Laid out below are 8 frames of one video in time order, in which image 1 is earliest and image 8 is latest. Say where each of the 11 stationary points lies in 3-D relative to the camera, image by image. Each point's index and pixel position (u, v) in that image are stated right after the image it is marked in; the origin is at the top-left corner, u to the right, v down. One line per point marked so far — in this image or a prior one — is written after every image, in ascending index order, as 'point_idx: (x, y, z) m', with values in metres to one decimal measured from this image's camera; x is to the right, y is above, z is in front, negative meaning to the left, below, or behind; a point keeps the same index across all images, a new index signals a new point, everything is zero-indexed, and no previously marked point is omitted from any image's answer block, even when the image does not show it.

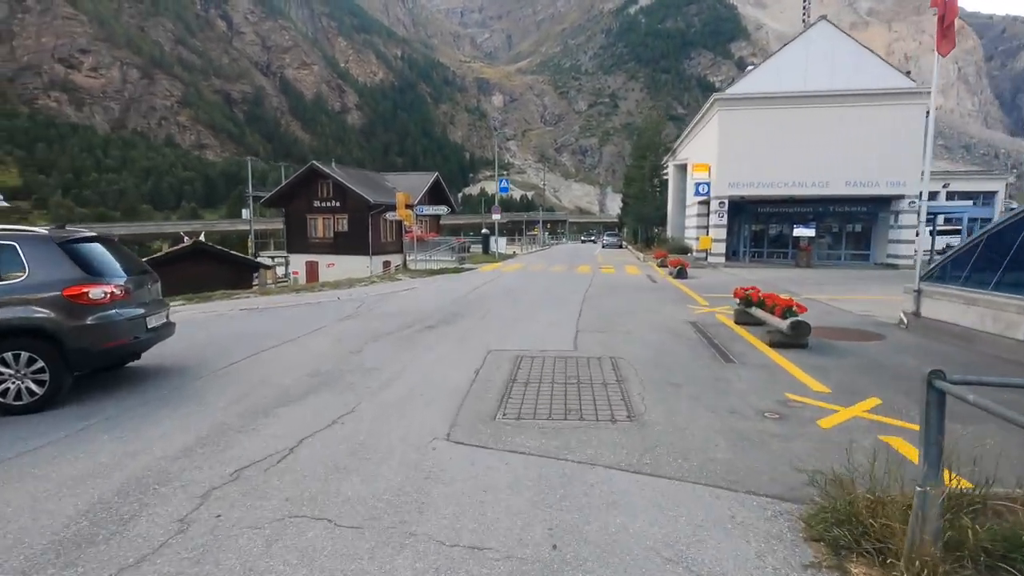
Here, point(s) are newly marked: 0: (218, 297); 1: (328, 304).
0: (-9.6, -0.3, +17.3) m
1: (-5.1, -0.4, +15.2) m
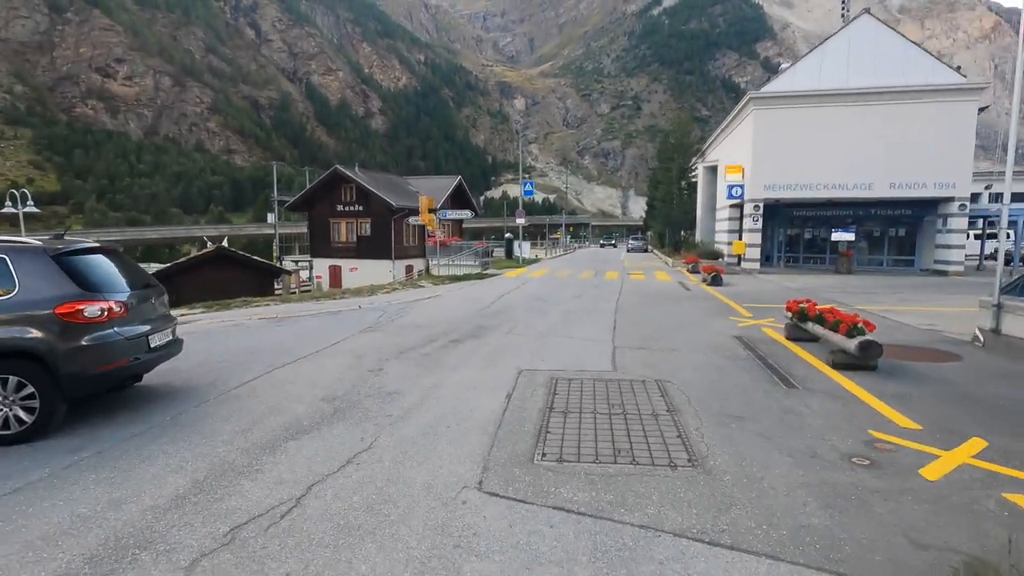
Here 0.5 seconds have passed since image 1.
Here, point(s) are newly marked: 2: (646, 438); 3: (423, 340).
0: (-8.7, -0.5, +16.9) m
1: (-4.4, -0.7, +14.6) m
2: (+1.3, -1.5, +5.4) m
3: (-1.7, -1.0, +10.3) m
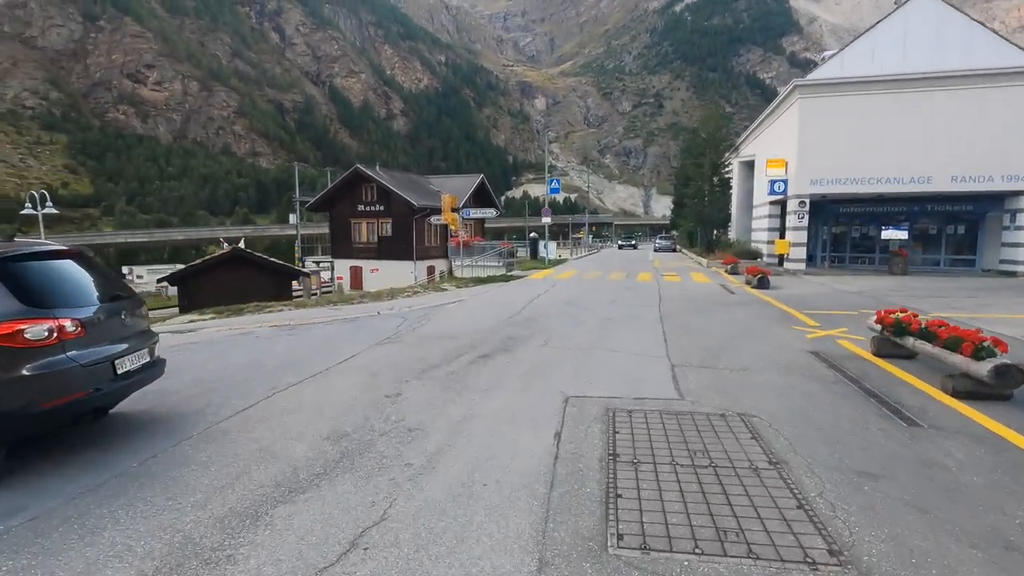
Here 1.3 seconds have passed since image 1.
0: (-7.8, -0.7, +15.9) m
1: (-3.6, -0.8, +13.4) m
2: (+1.8, -1.6, +4.0) m
3: (-1.0, -1.1, +9.0) m
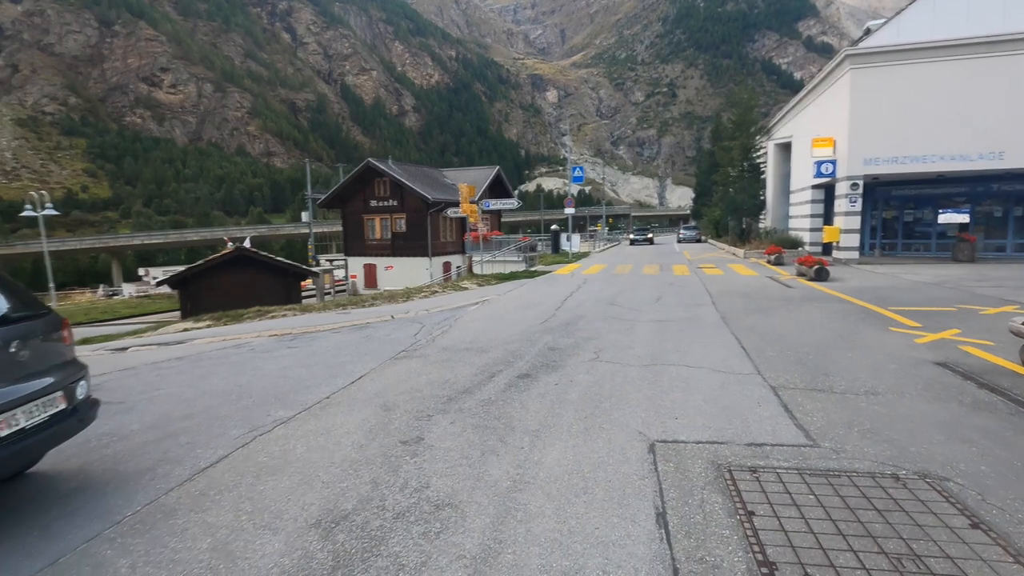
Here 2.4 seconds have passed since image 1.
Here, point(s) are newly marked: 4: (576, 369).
0: (-7.0, -0.8, +14.2) m
1: (-2.8, -0.8, +11.7) m
2: (+2.3, -1.7, +2.1) m
3: (-0.4, -1.2, +7.2) m
4: (+0.9, -1.1, +7.3) m
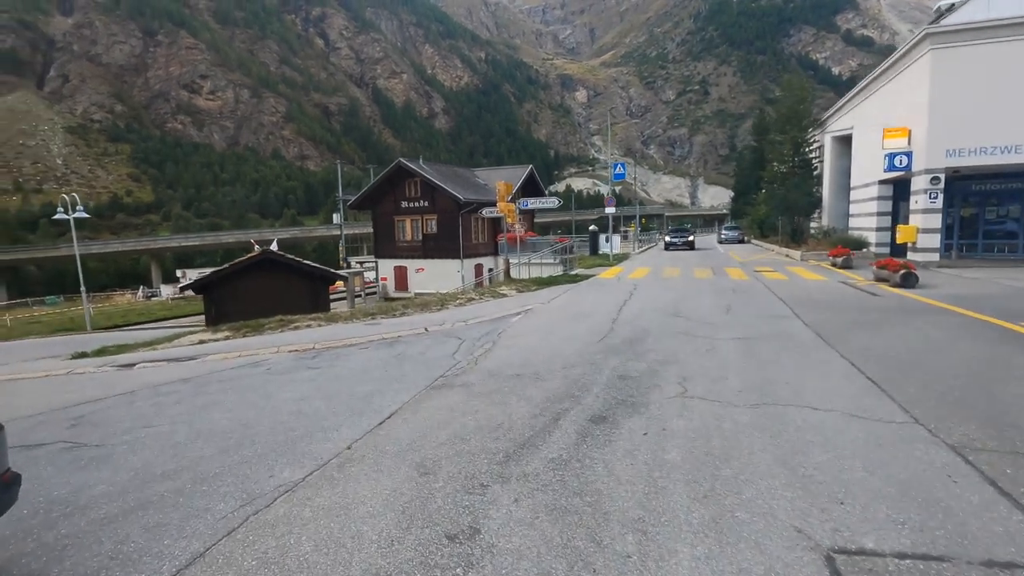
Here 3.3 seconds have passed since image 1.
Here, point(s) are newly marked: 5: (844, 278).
0: (-5.9, -0.9, +13.0) m
1: (-1.8, -1.0, +10.2) m
2: (+2.8, -1.9, +0.3) m
3: (+0.3, -1.4, +5.6) m
4: (+1.6, -1.3, +5.7) m
5: (+11.6, +0.3, +18.5) m
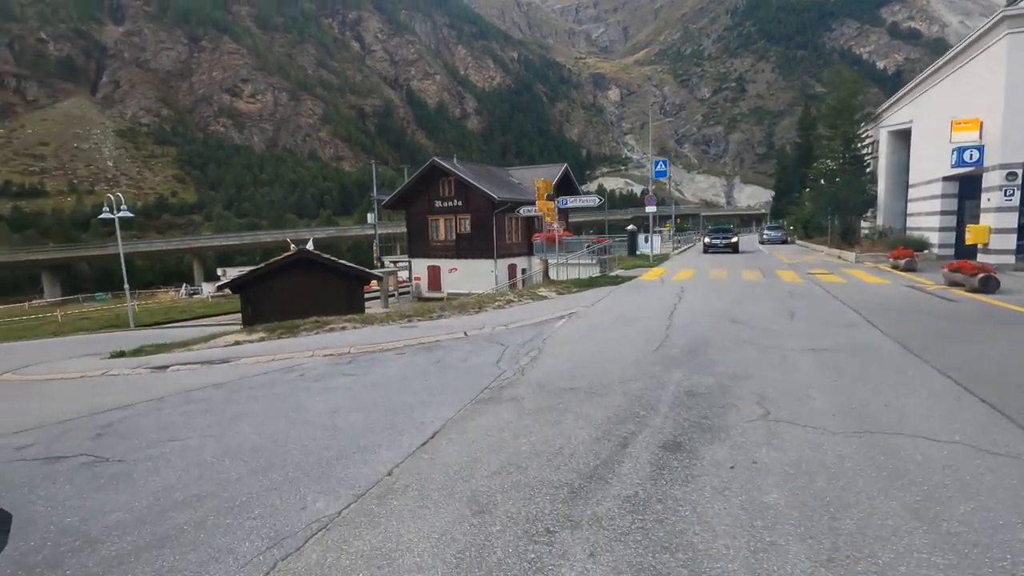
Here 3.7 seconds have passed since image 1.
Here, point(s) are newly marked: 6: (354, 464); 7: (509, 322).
0: (-4.9, -0.9, +12.6) m
1: (-1.0, -1.1, +9.6) m
2: (+3.0, -1.9, -0.5) m
3: (+0.9, -1.4, +4.9) m
4: (+2.2, -1.4, +4.9) m
5: (+12.8, +0.2, +17.2) m
6: (-1.4, -1.6, +4.7) m
7: (-0.1, -0.7, +12.0) m
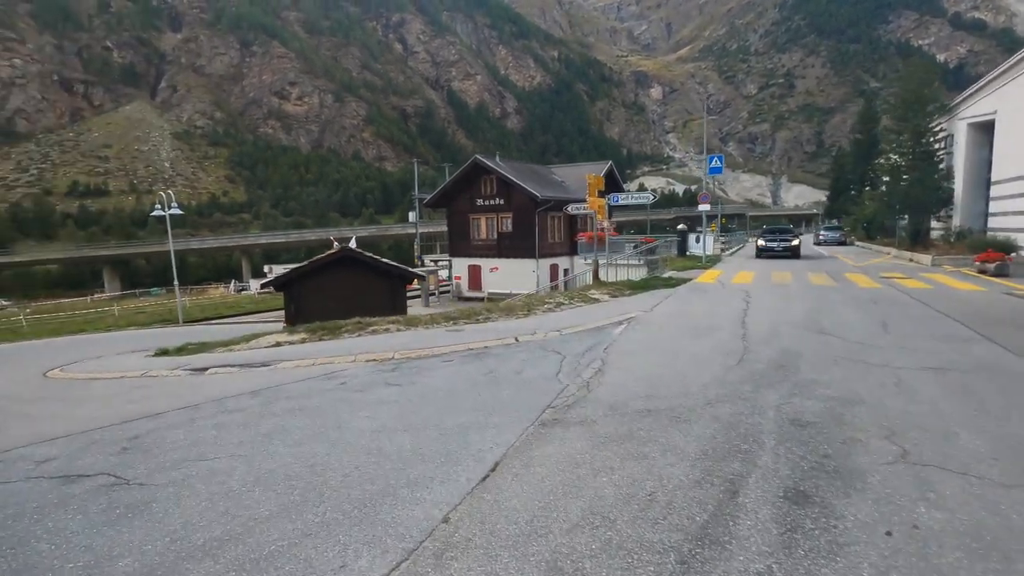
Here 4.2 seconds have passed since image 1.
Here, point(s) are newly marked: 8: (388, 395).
0: (-3.7, -0.9, +12.1) m
1: (-0.1, -1.1, +8.8) m
2: (+3.2, -2.0, -1.6) m
3: (+1.5, -1.5, +4.0) m
4: (+2.8, -1.5, +3.9) m
5: (+14.3, 0.0, +15.3) m
6: (-0.8, -1.6, +3.9) m
7: (+1.0, -0.8, +11.1) m
8: (-1.6, -1.4, +7.0) m
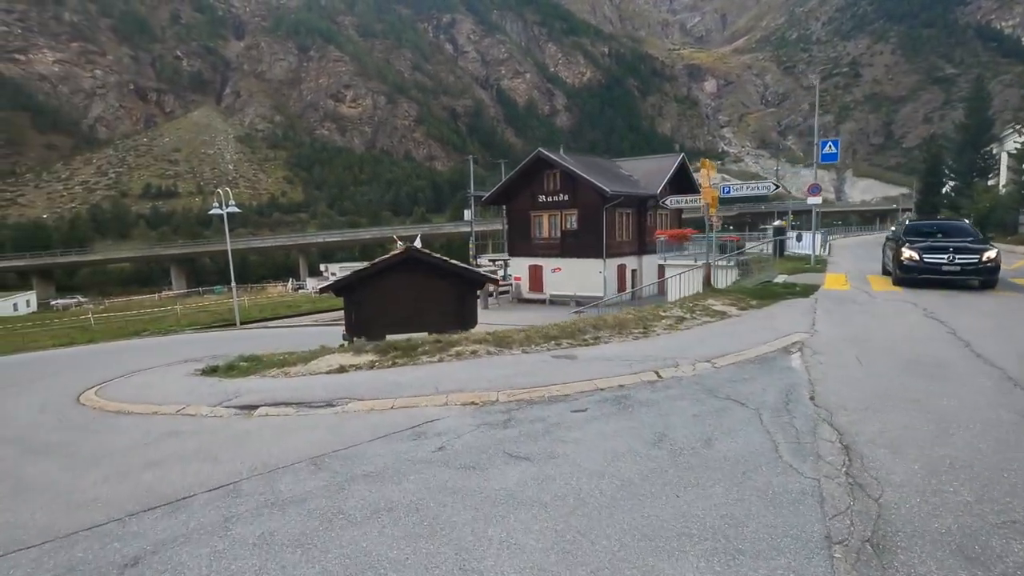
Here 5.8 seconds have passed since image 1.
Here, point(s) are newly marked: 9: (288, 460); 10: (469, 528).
0: (-1.6, -1.1, +9.7) m
1: (+1.8, -1.3, +6.1) m
2: (+4.1, -2.3, -4.5) m
3: (+2.9, -1.7, +1.2) m
4: (+4.2, -1.7, +1.0) m
5: (+16.7, -0.3, +11.4) m
6: (+0.6, -1.9, +1.4) m
7: (+3.1, -1.0, +8.3) m
8: (+0.1, -1.6, +4.5) m
9: (-2.3, -1.7, +5.3) m
10: (-0.4, -1.7, +3.9) m
